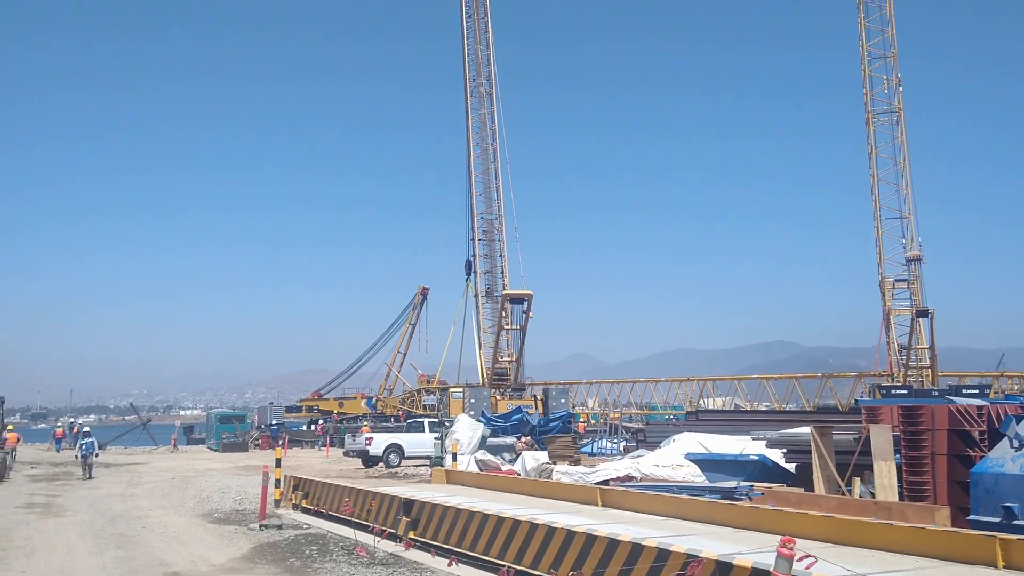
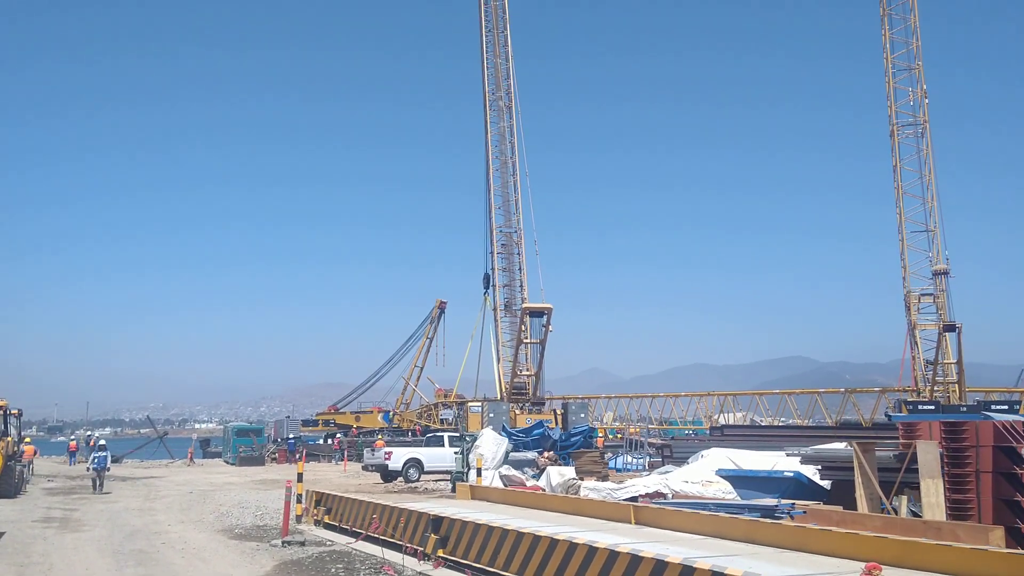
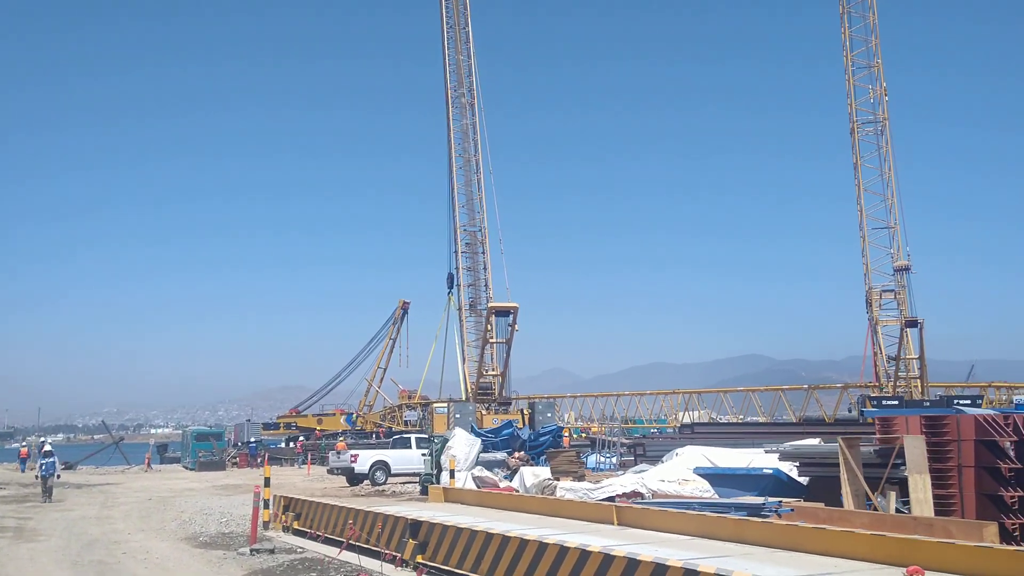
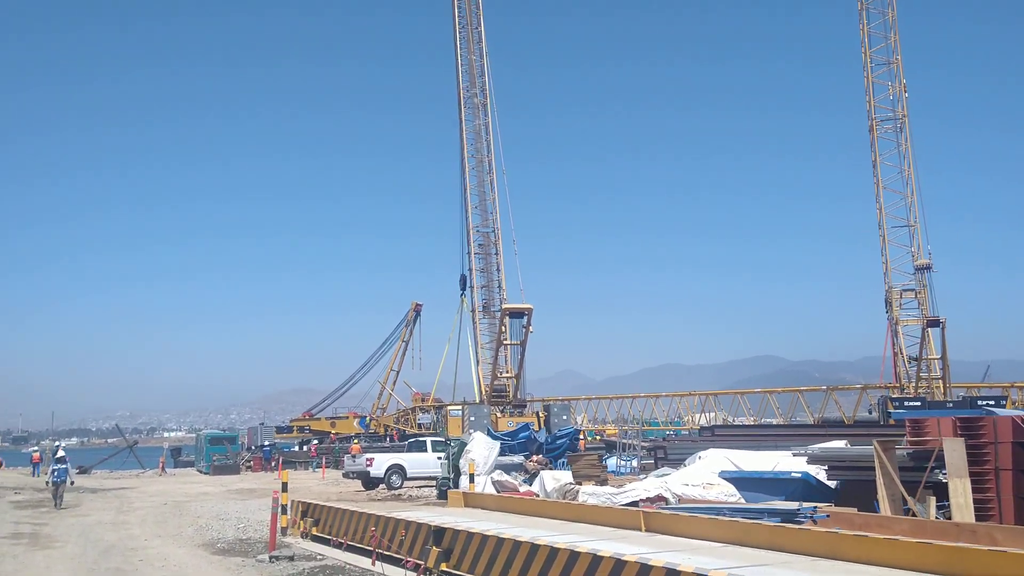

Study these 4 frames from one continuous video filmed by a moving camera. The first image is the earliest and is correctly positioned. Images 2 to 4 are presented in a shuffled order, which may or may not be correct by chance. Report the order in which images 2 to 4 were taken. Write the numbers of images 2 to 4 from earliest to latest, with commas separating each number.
2, 3, 4
